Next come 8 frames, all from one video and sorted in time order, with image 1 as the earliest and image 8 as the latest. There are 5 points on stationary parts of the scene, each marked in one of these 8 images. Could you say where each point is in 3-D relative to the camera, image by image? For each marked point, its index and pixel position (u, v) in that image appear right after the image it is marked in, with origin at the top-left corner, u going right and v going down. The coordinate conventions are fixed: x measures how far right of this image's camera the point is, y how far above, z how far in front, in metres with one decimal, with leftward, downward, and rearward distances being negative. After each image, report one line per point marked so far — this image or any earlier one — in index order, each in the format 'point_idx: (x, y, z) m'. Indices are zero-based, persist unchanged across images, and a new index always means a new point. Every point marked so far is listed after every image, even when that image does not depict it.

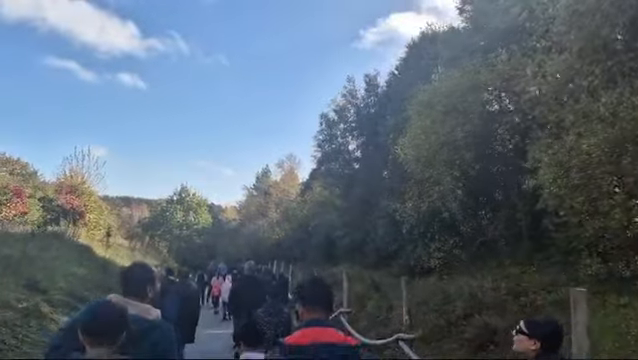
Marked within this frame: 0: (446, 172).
0: (+4.5, +0.2, +19.4) m
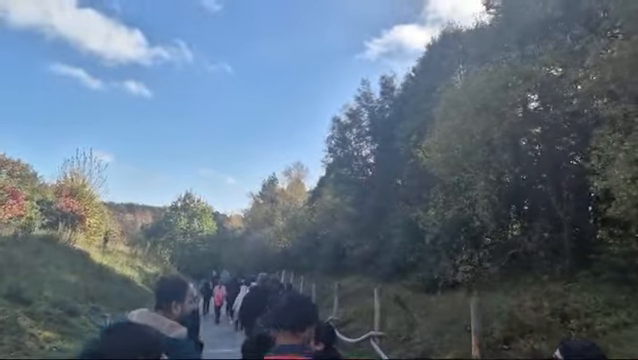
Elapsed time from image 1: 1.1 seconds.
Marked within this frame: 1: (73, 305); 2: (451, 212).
0: (+5.1, 0.0, +17.4) m
1: (-7.5, -3.8, +16.5) m
2: (+4.7, -1.3, +19.8) m
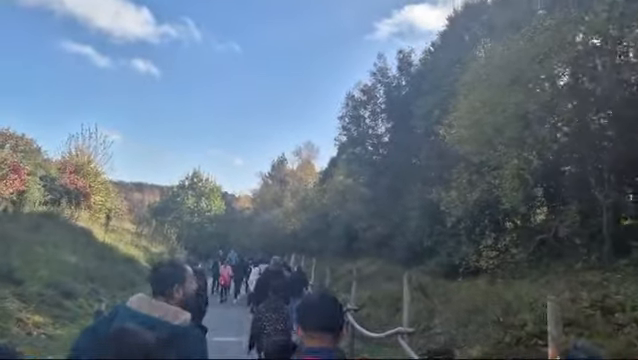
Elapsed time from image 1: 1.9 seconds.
0: (+5.5, +0.7, +15.9) m
1: (-7.0, -3.0, +15.3) m
2: (+5.2, -0.6, +18.4) m
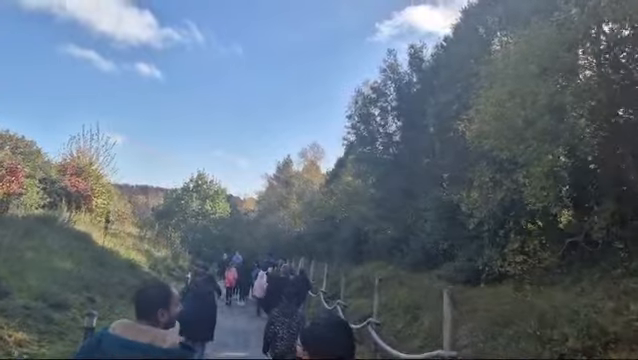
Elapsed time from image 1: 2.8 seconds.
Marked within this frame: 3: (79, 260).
0: (+5.9, +0.7, +14.5) m
1: (-6.7, -3.0, +14.0) m
2: (+5.6, -0.5, +17.0) m
3: (-8.7, -2.9, +19.7) m
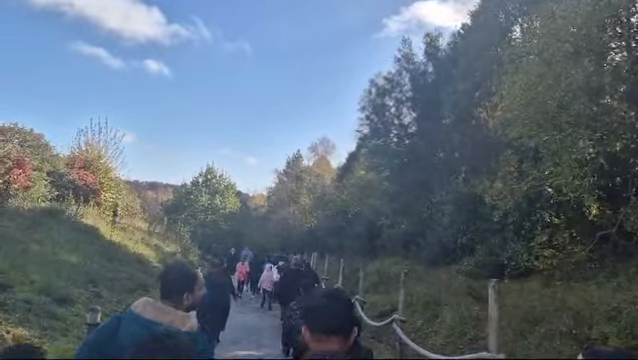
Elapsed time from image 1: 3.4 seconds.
0: (+6.4, +1.0, +13.6) m
1: (-6.2, -2.7, +13.3) m
2: (+6.1, -0.2, +16.1) m
3: (-8.2, -2.6, +19.0) m
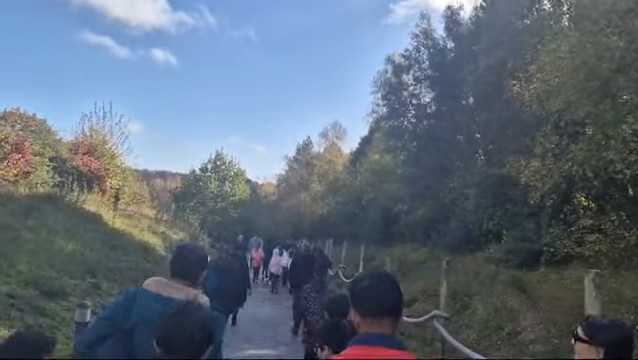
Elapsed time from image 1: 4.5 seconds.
0: (+6.8, +1.6, +11.9) m
1: (-5.7, -2.2, +11.9) m
2: (+6.6, +0.4, +14.4) m
3: (-7.6, -2.0, +17.6) m
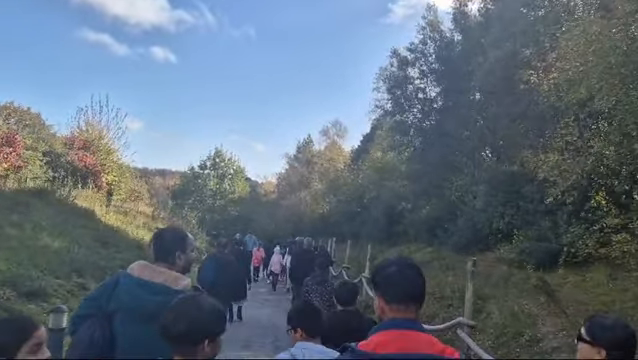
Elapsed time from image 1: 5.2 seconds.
0: (+7.0, +1.7, +10.9) m
1: (-5.6, -2.1, +10.9) m
2: (+6.7, +0.5, +13.4) m
3: (-7.5, -1.8, +16.6) m
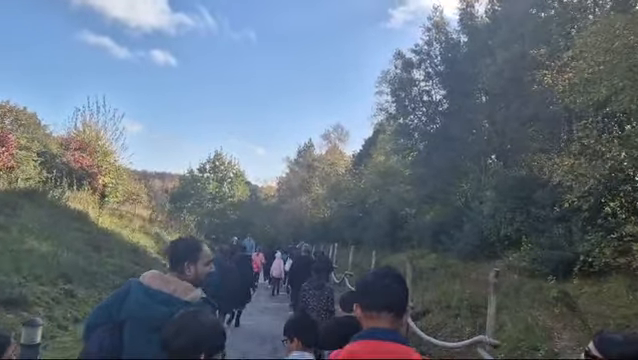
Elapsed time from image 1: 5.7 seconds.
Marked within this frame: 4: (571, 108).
0: (+7.1, +1.6, +10.1) m
1: (-5.6, -2.0, +10.1) m
2: (+6.8, +0.4, +12.6) m
3: (-7.4, -1.8, +15.8) m
4: (+7.1, +2.0, +15.0) m
